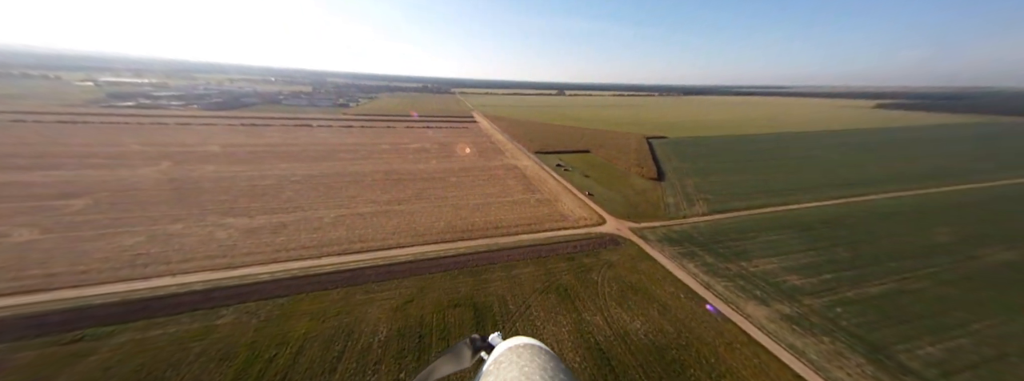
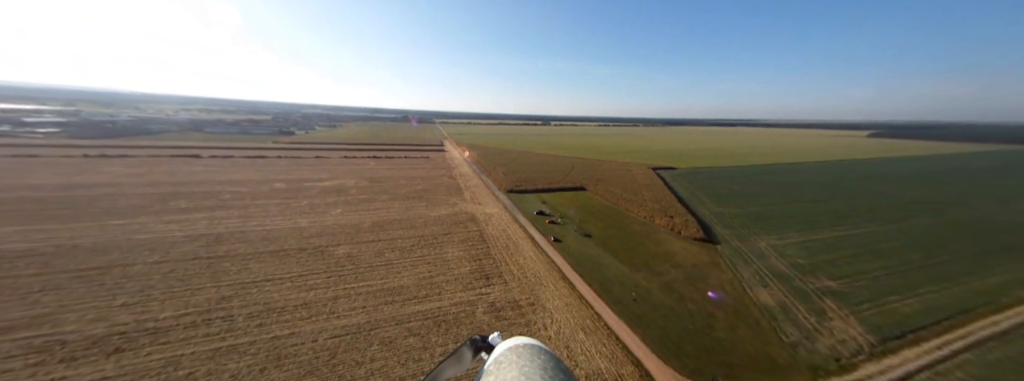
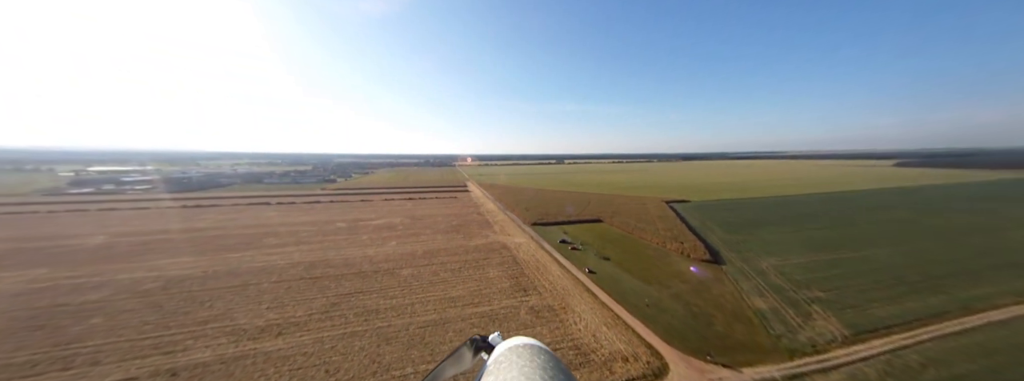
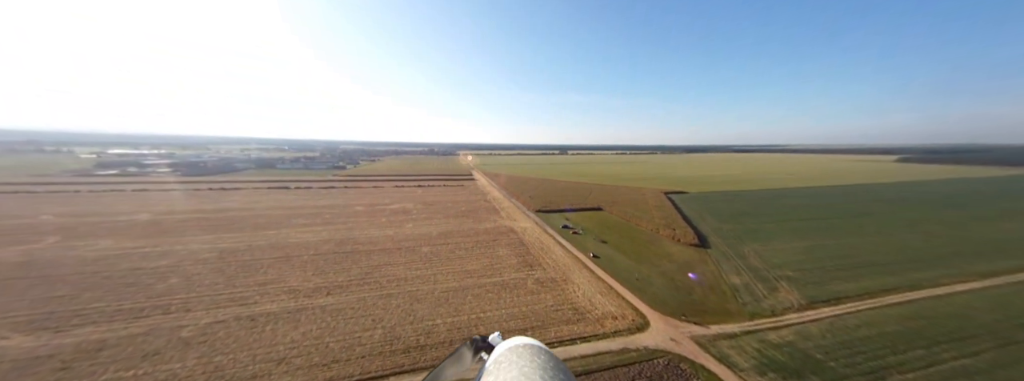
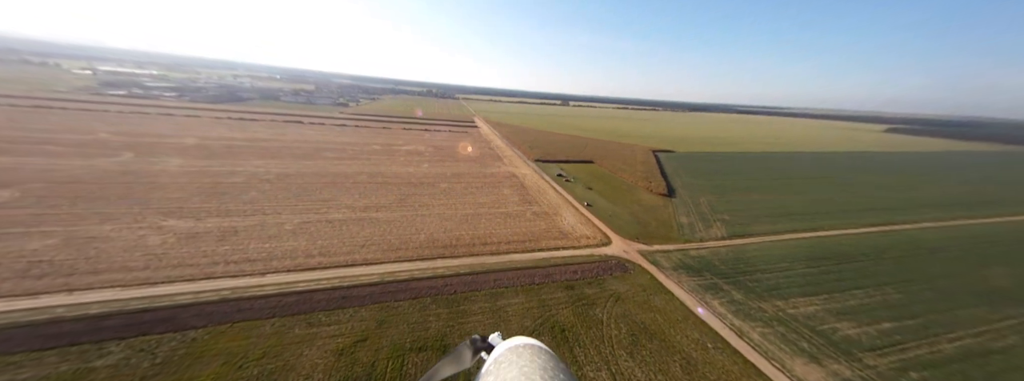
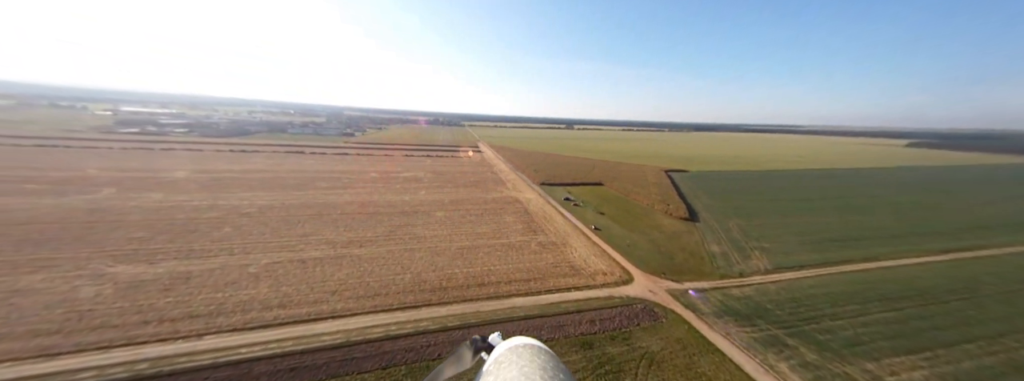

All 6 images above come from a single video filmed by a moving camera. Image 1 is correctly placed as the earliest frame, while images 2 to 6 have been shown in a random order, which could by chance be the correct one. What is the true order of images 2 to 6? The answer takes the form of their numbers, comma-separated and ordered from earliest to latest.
5, 6, 4, 3, 2
